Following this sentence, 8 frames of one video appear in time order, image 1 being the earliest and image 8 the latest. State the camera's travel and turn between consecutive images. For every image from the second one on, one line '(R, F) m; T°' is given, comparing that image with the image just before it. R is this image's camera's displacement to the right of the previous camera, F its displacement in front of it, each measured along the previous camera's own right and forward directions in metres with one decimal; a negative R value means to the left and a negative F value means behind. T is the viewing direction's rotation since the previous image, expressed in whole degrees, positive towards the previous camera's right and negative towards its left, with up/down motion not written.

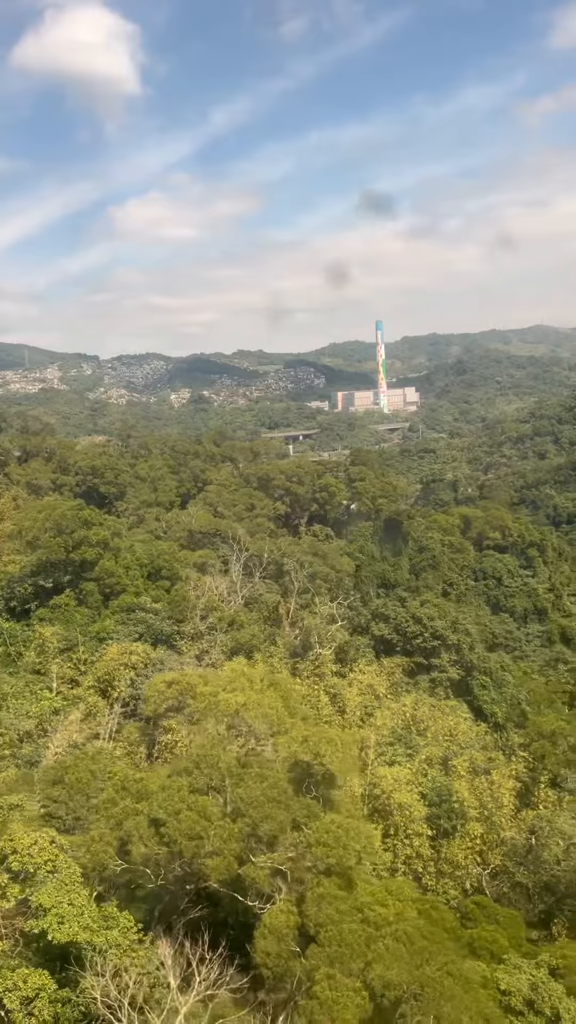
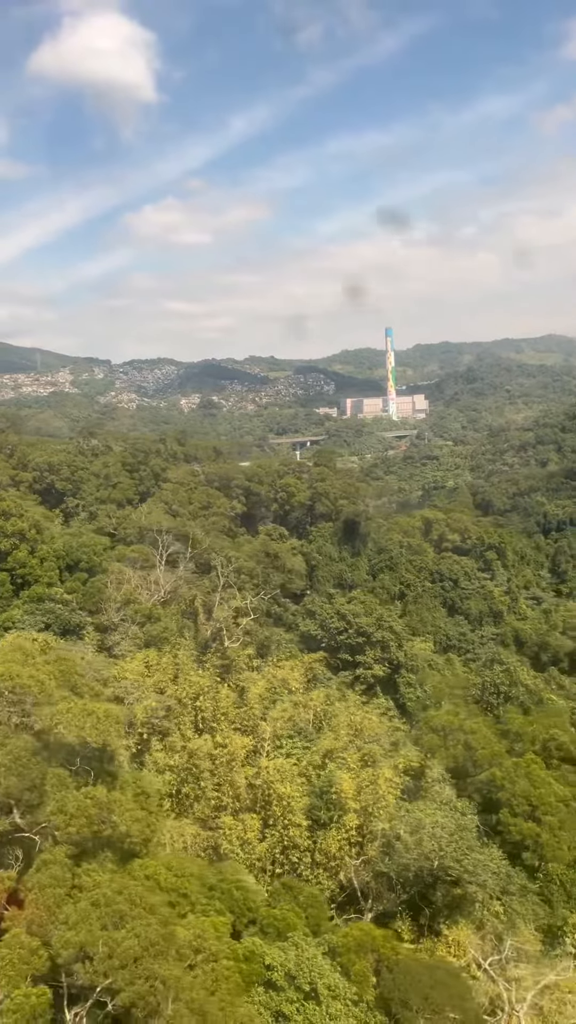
(+1.8, -0.1) m; -1°
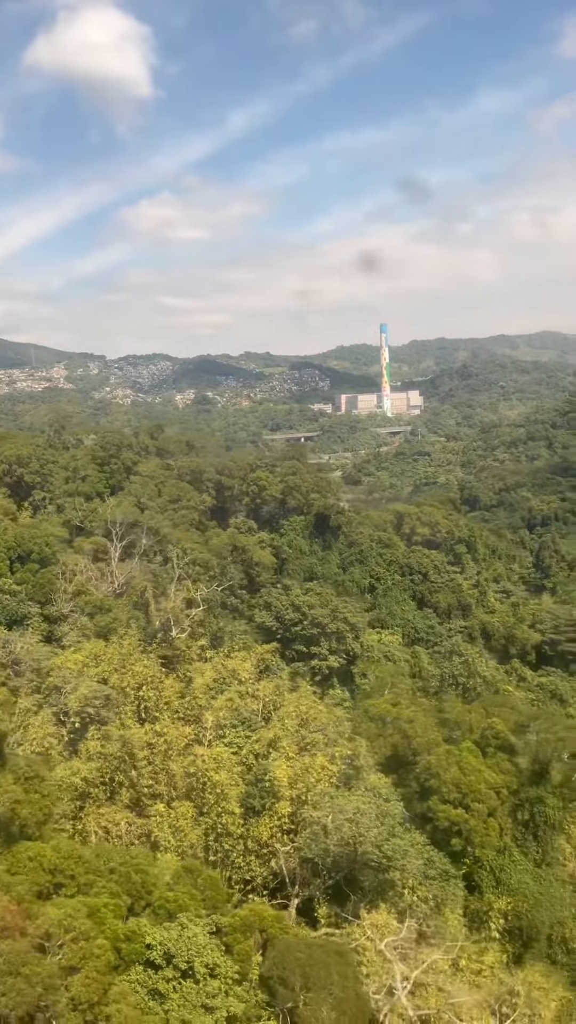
(+0.9, -0.1) m; 0°
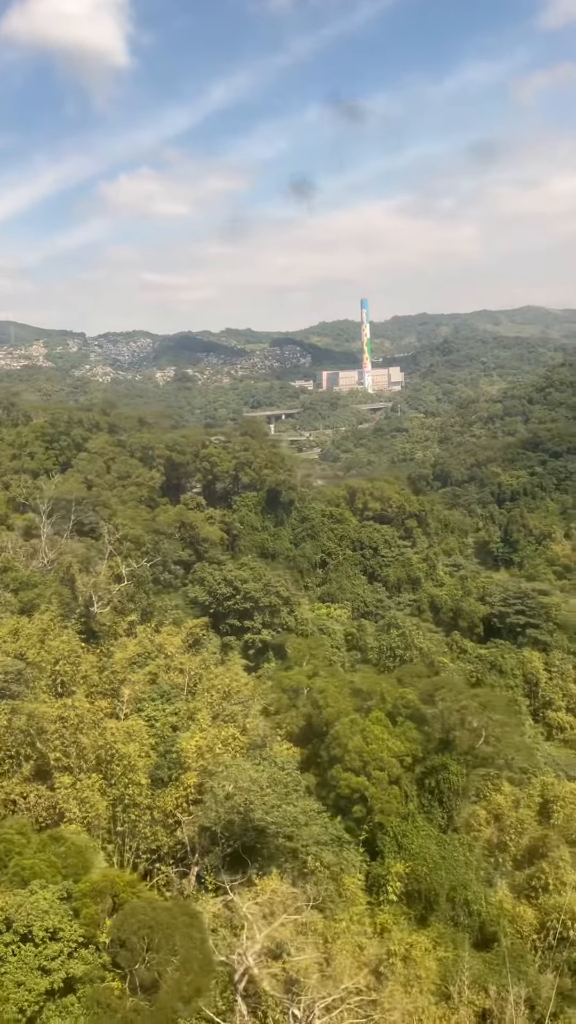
(+1.2, -0.1) m; +1°
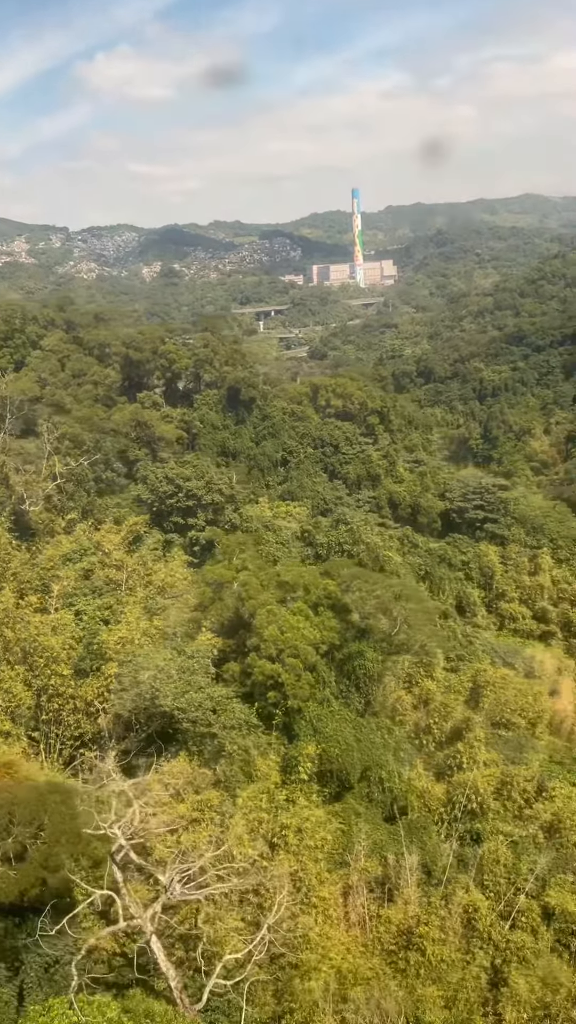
(+1.2, 0.0) m; 0°
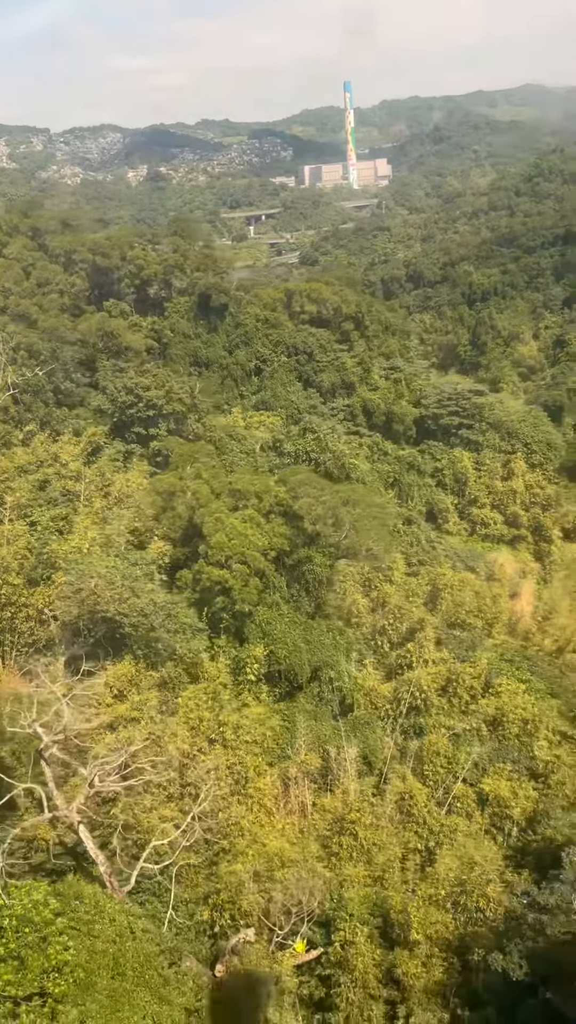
(+0.8, 0.0) m; 0°
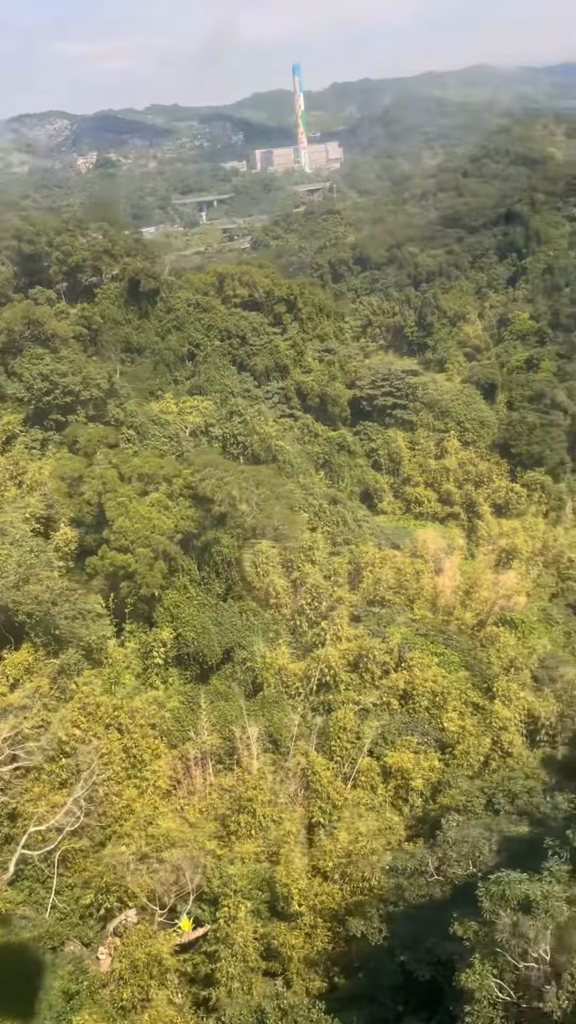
(+0.9, 0.0) m; +2°
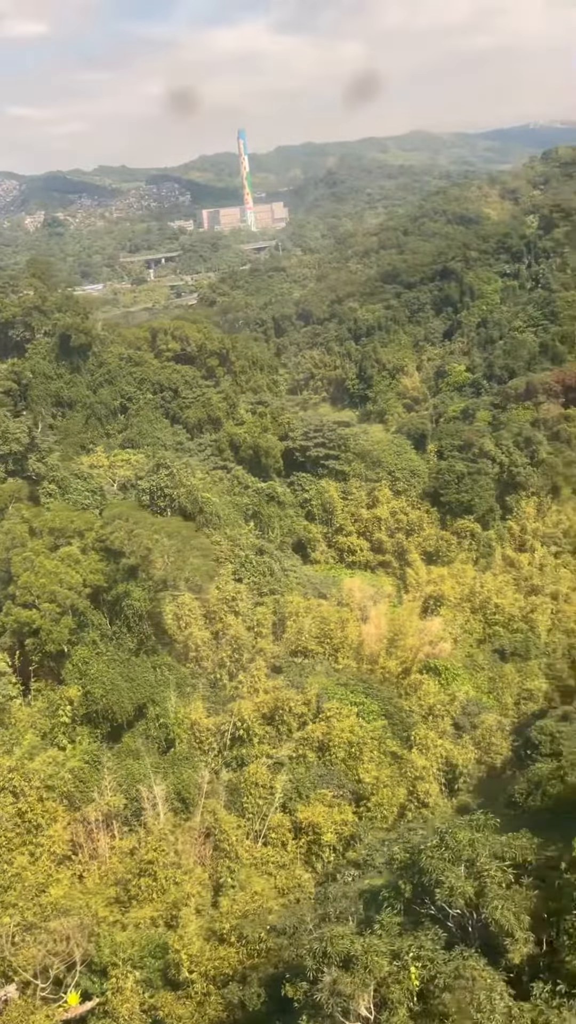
(+0.6, 0.0) m; +3°
